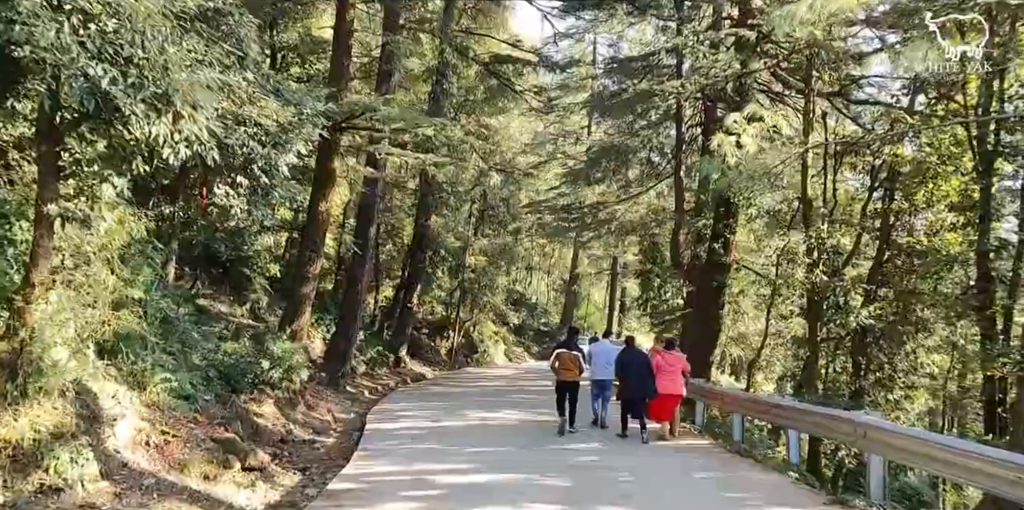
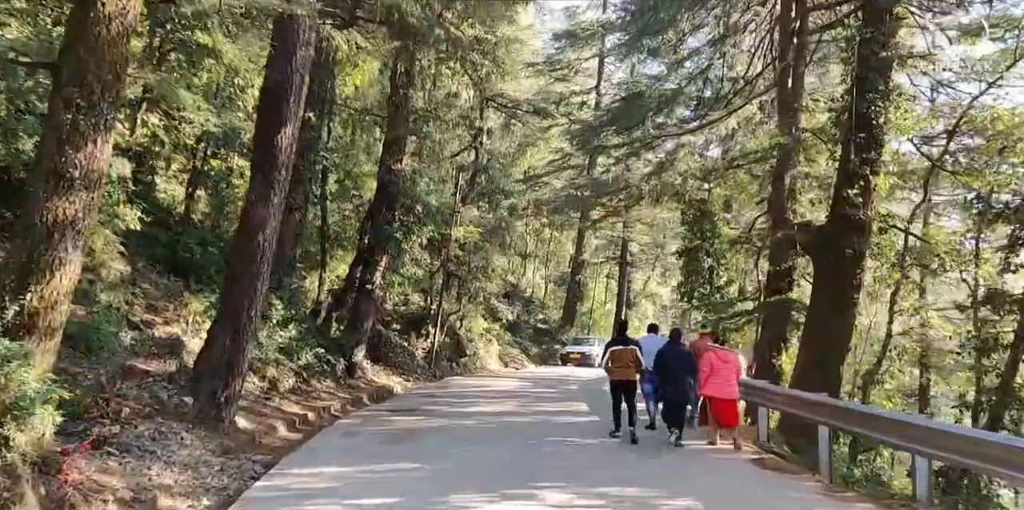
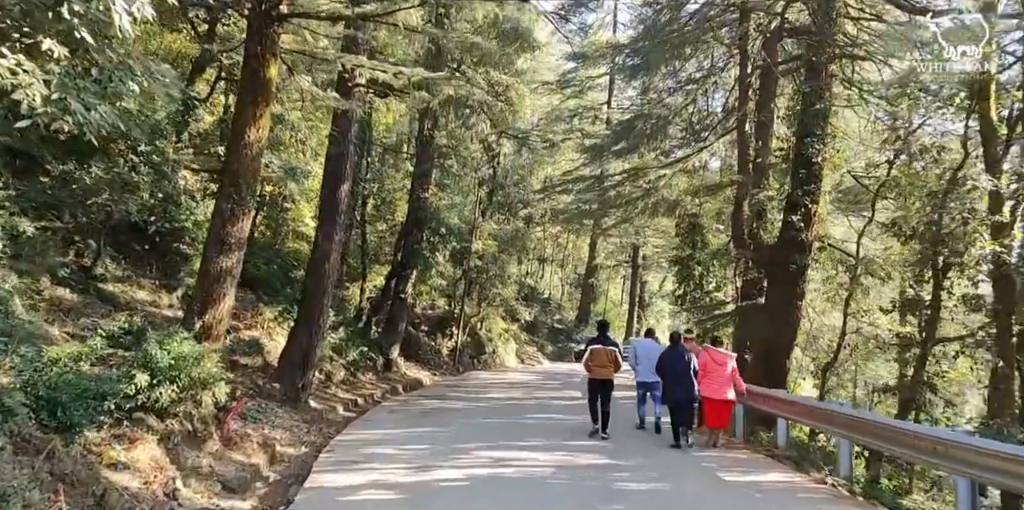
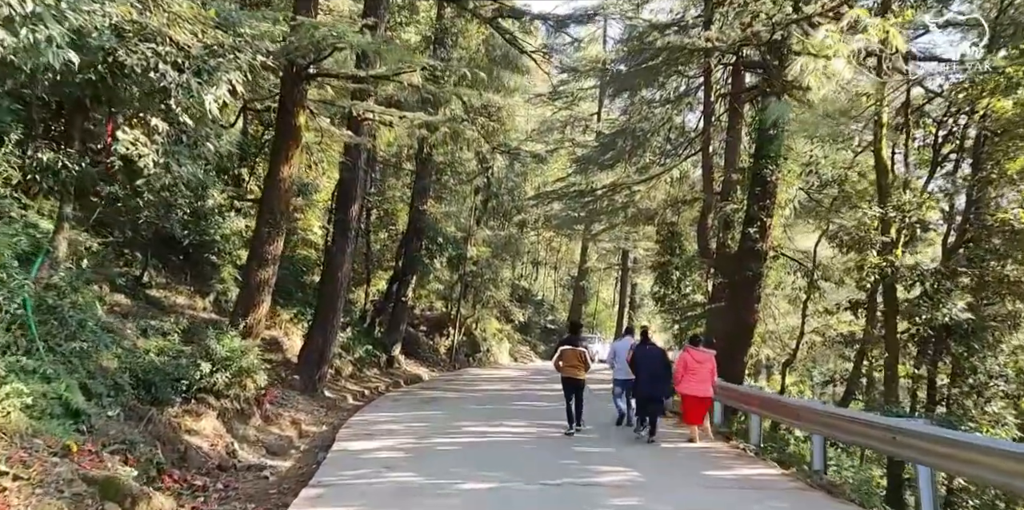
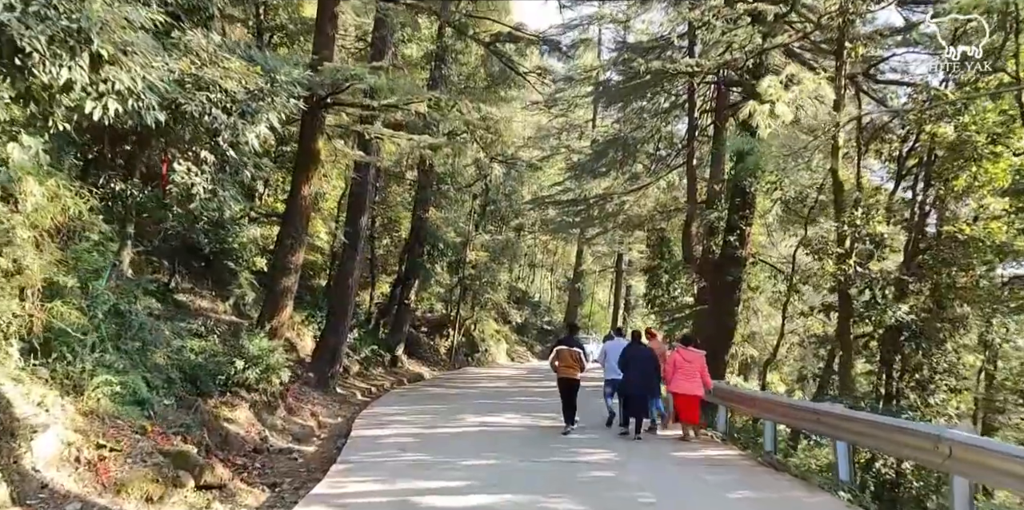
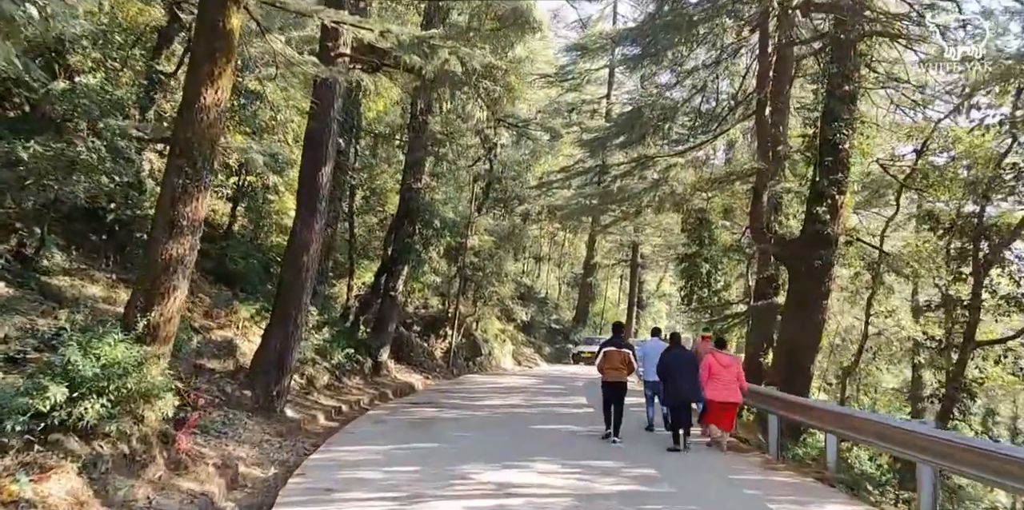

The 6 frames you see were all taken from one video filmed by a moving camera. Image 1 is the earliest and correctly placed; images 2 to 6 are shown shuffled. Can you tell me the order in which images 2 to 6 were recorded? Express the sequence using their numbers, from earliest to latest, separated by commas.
5, 4, 3, 6, 2
